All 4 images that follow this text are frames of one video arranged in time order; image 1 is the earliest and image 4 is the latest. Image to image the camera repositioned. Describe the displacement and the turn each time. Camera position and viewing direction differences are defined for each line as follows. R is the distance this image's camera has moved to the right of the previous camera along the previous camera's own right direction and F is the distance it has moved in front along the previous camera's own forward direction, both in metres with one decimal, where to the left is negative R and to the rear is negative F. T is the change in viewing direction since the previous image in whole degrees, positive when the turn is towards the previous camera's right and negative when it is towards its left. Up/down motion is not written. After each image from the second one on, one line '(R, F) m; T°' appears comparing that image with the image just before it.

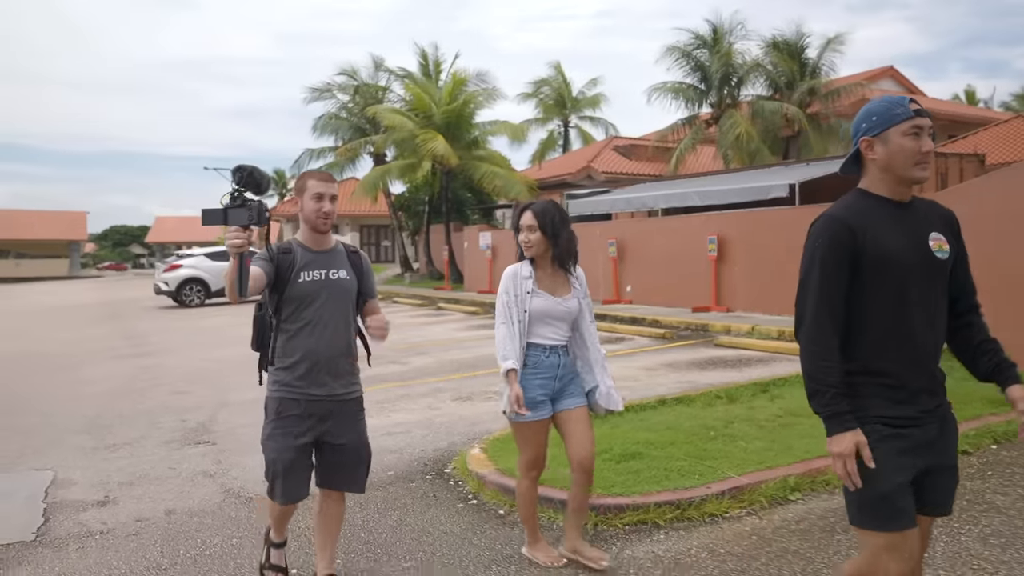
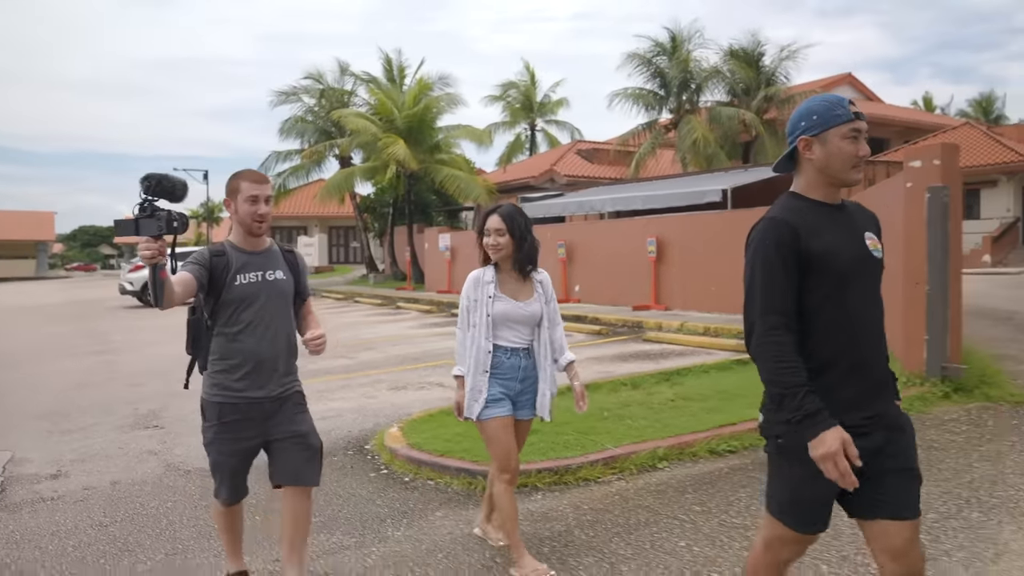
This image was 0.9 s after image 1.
(+0.5, -0.7) m; +2°
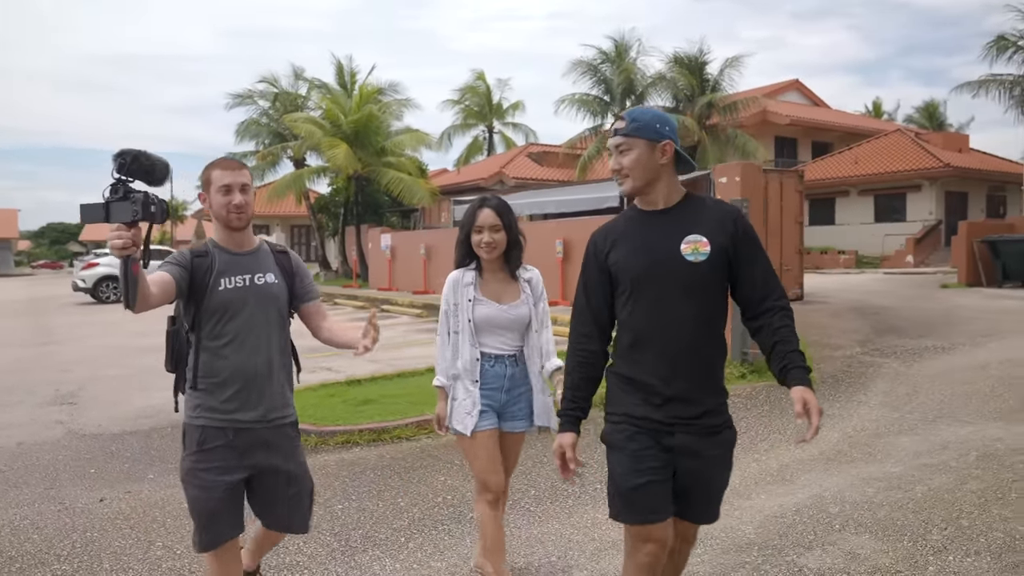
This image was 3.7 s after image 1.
(+1.2, -1.4) m; +2°
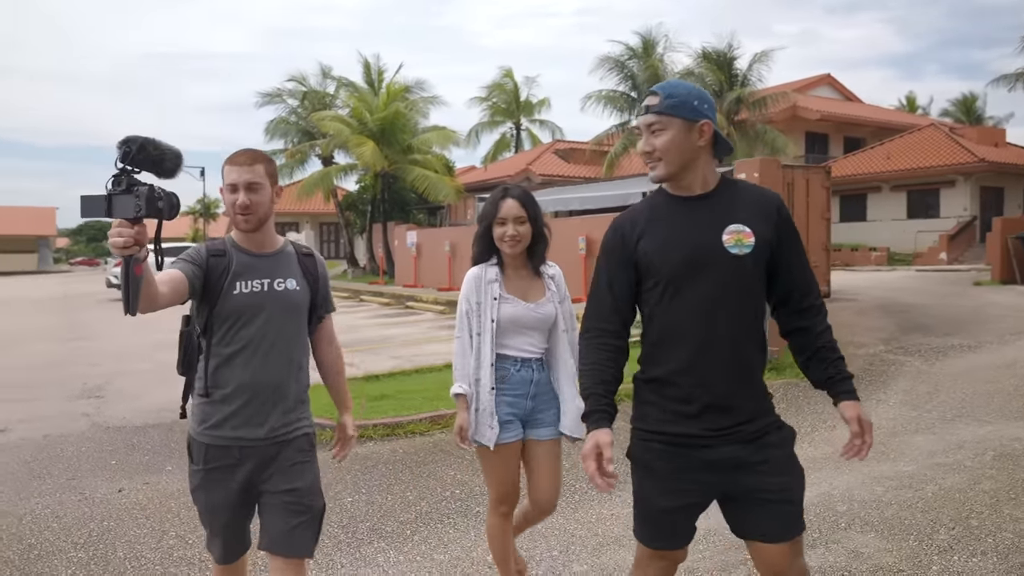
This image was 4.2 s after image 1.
(+0.1, 0.0) m; -2°
